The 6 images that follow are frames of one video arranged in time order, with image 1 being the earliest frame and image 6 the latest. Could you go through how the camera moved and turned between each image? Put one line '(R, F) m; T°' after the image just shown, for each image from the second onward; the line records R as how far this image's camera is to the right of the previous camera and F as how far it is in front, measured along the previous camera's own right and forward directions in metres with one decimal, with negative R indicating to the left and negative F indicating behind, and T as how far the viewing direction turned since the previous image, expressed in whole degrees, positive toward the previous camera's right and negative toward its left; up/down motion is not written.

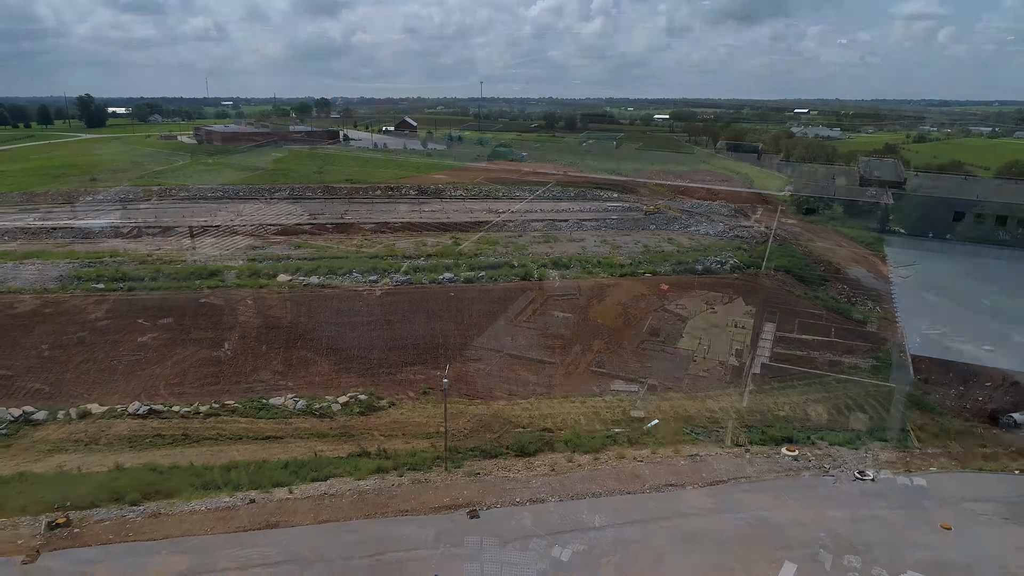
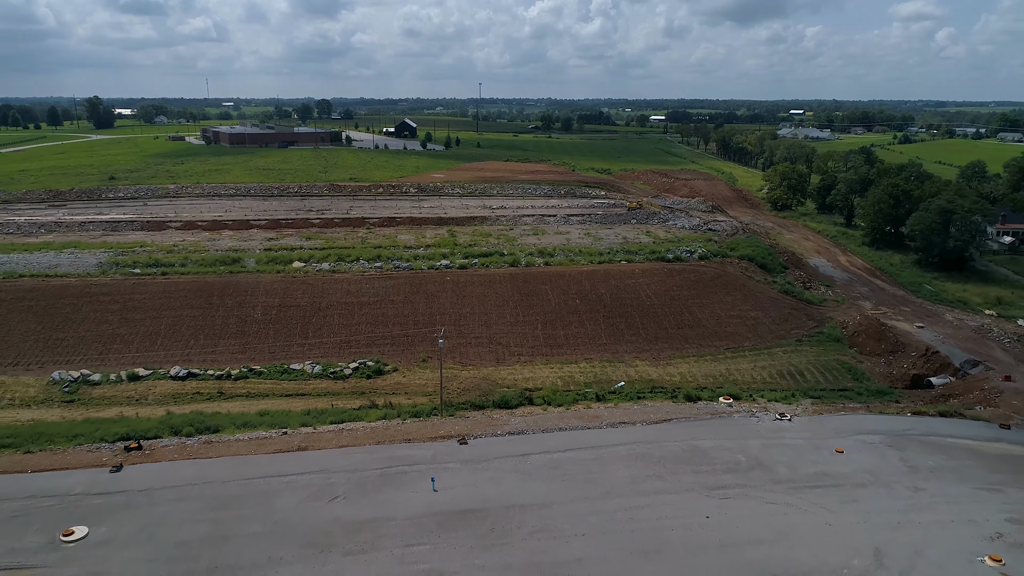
(+0.4, -2.9) m; 0°
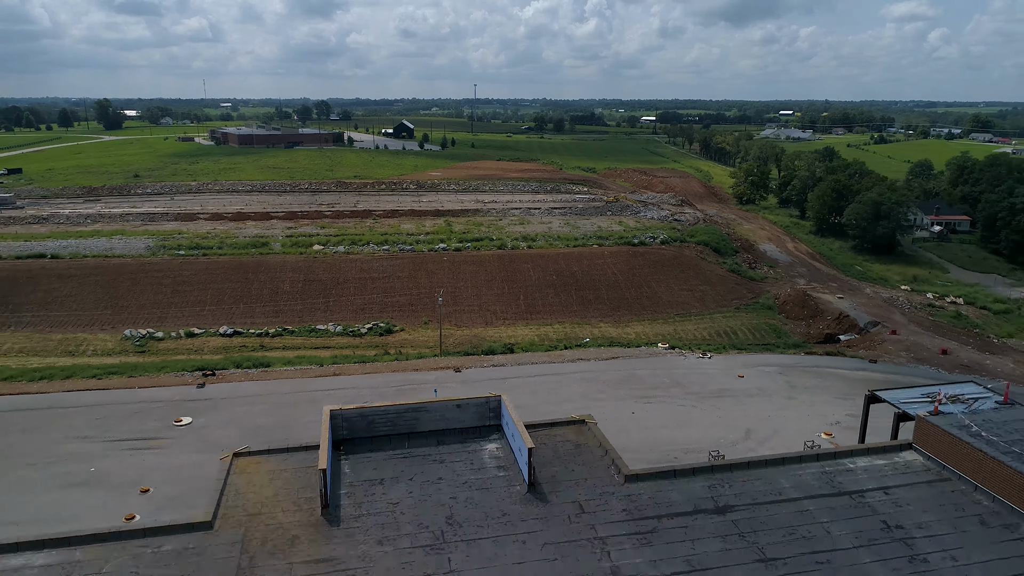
(+0.4, -4.6) m; 0°
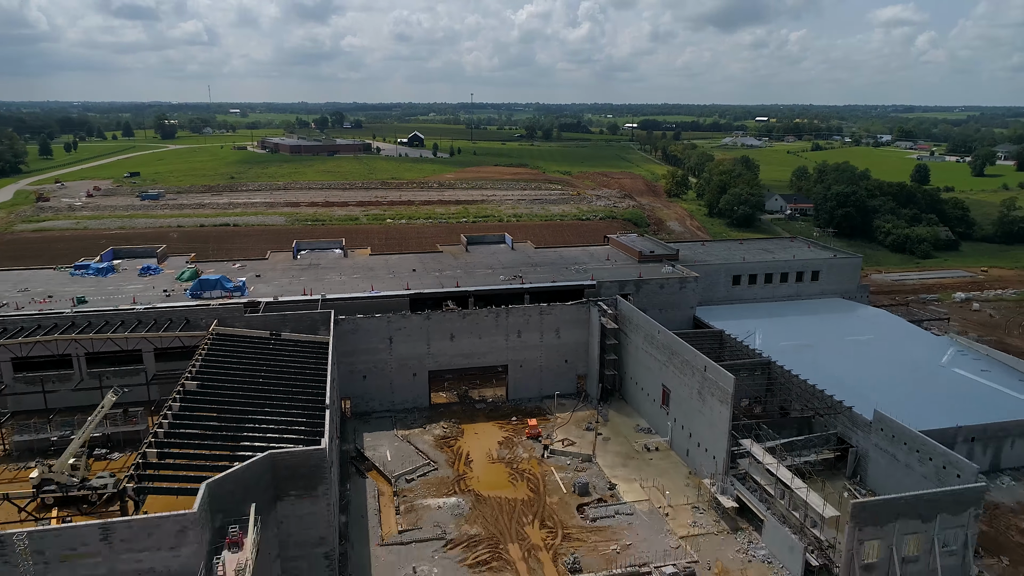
(-0.1, -19.7) m; +1°
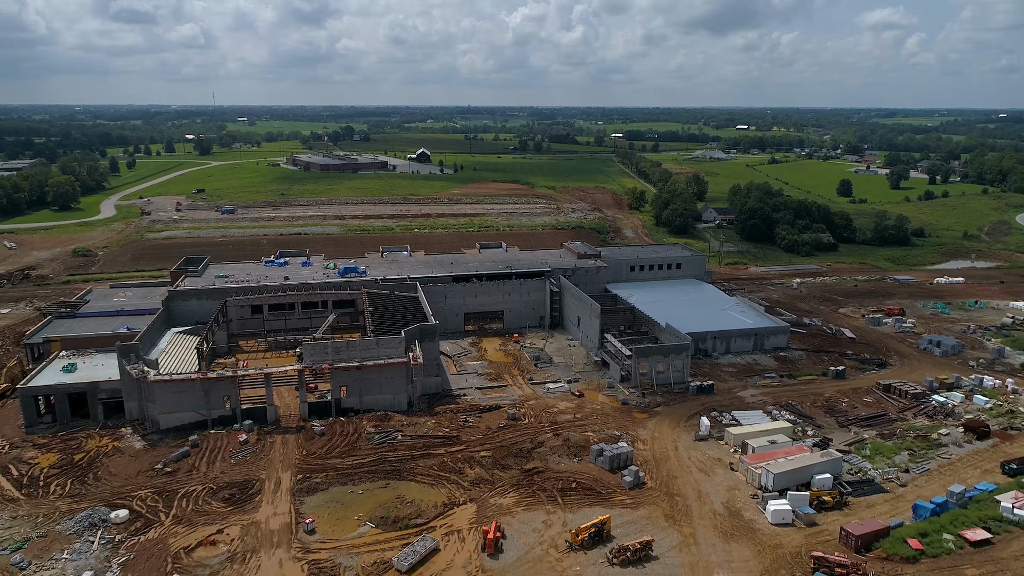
(+0.1, -18.1) m; 0°
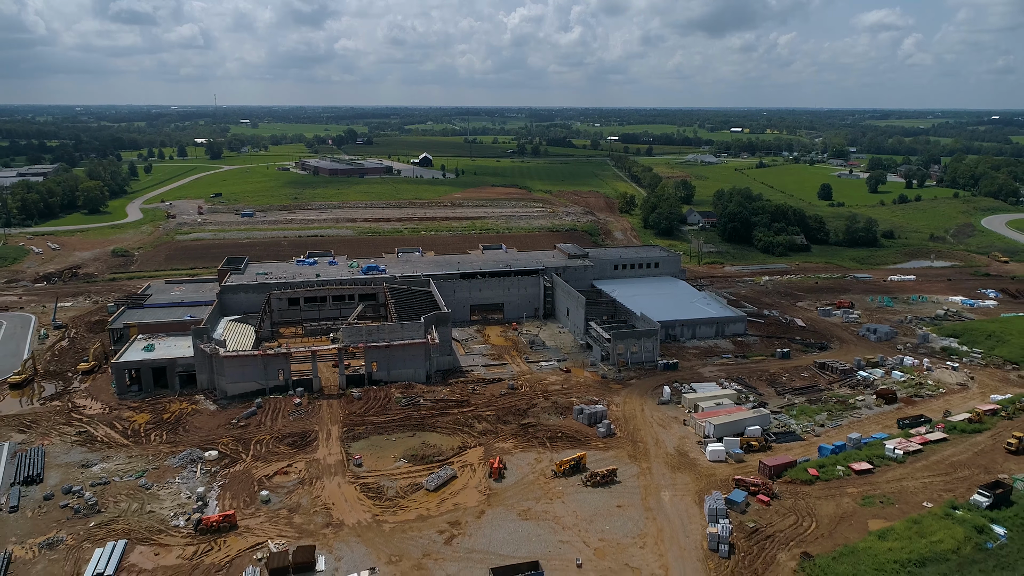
(0.0, -6.1) m; 0°
